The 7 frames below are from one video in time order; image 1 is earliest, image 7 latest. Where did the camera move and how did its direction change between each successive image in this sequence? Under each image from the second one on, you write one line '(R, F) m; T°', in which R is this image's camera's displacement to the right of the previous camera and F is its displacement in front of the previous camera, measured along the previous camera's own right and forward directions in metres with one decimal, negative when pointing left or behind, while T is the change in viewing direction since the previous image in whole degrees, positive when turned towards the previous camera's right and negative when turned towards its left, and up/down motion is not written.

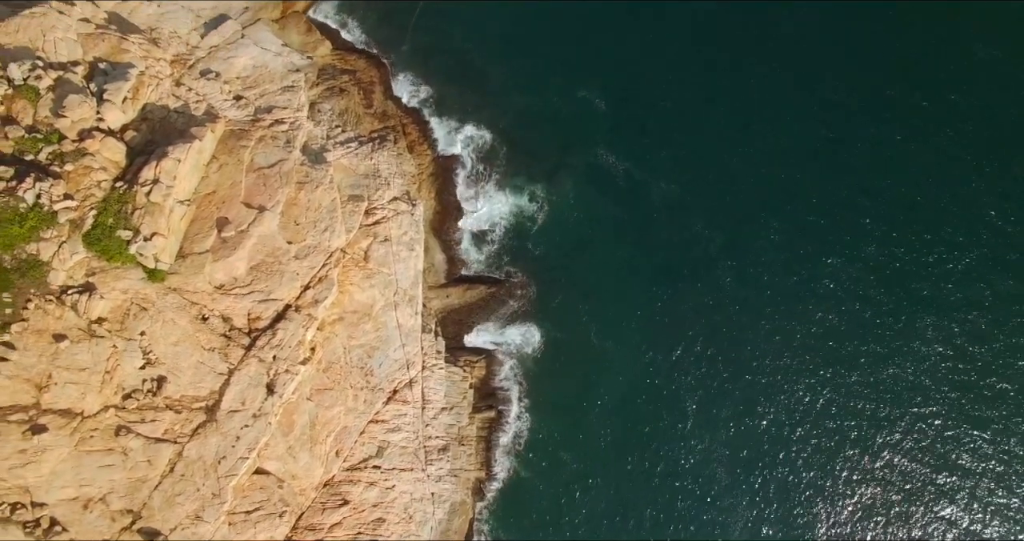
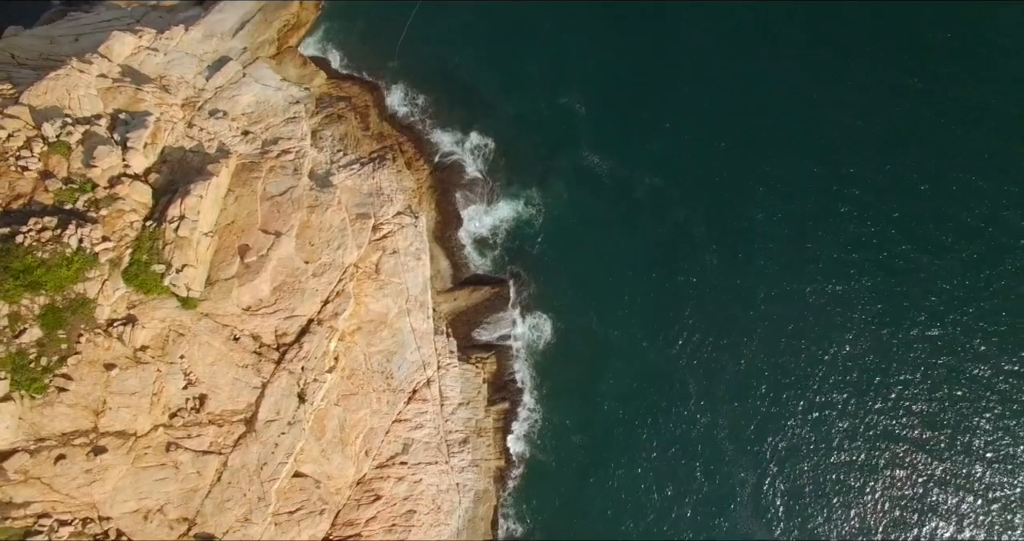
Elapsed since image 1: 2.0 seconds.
(0.0, -2.9) m; 0°
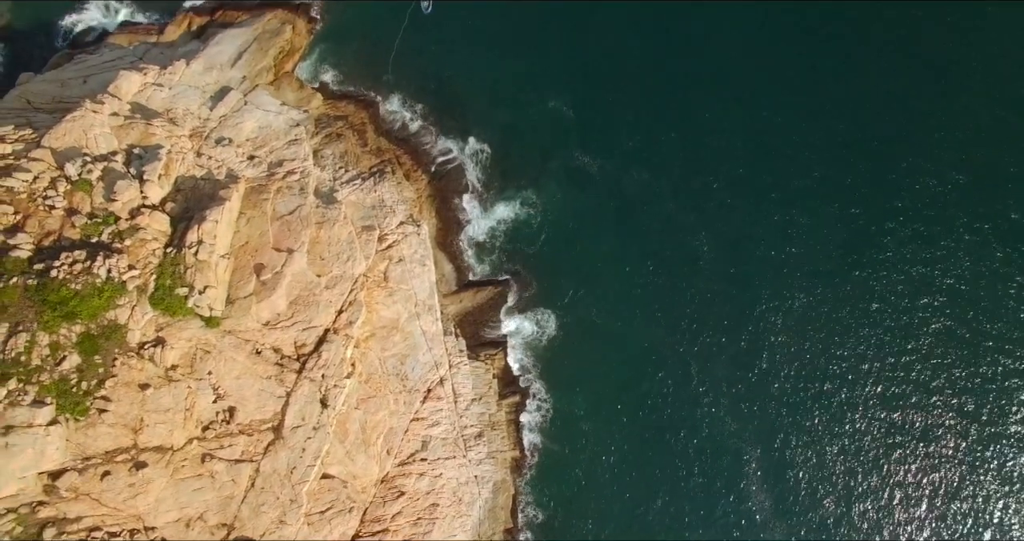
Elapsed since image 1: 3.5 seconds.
(-0.1, -2.1) m; 0°
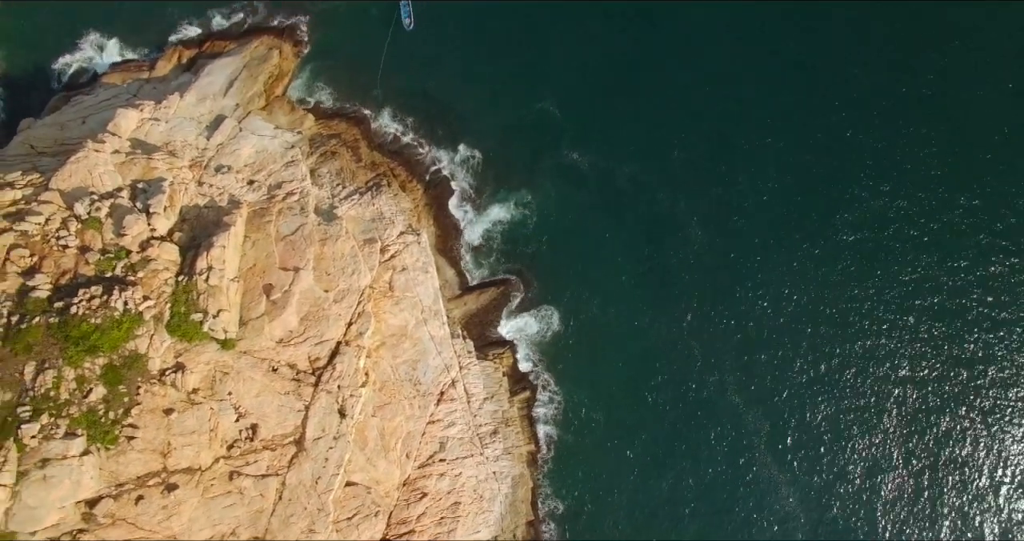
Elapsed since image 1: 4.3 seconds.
(0.0, -1.2) m; 0°
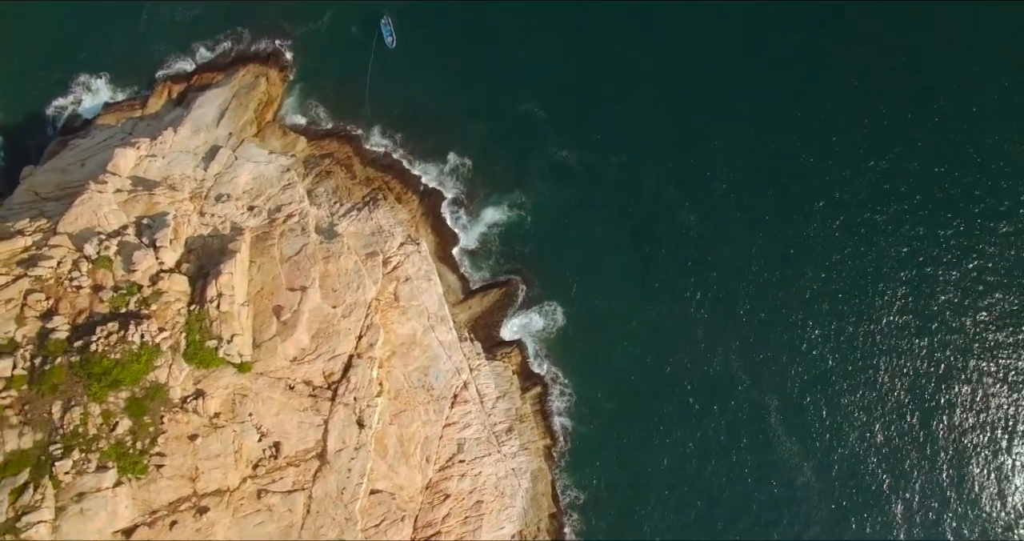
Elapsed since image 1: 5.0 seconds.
(0.0, -1.1) m; 0°
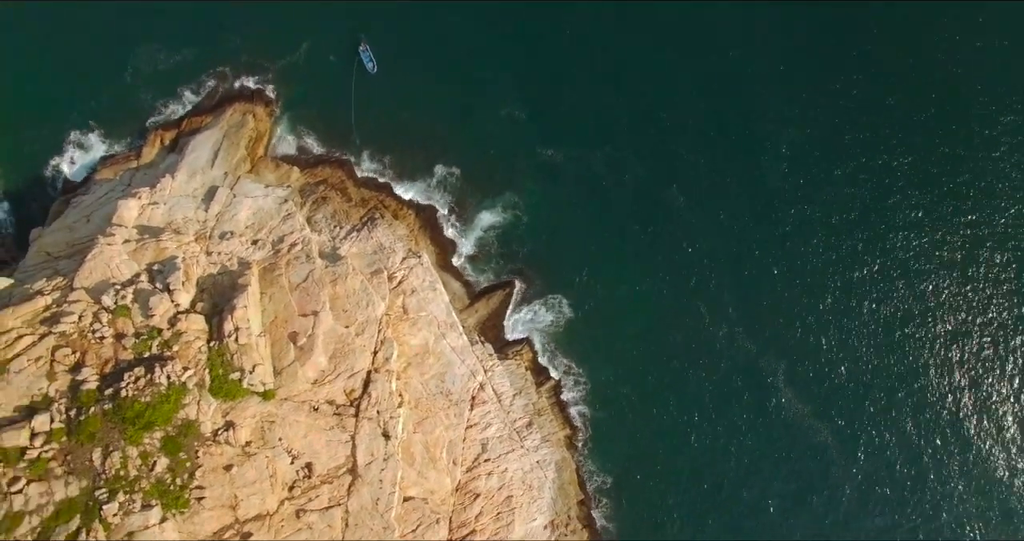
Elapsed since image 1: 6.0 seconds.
(0.0, -1.4) m; 0°
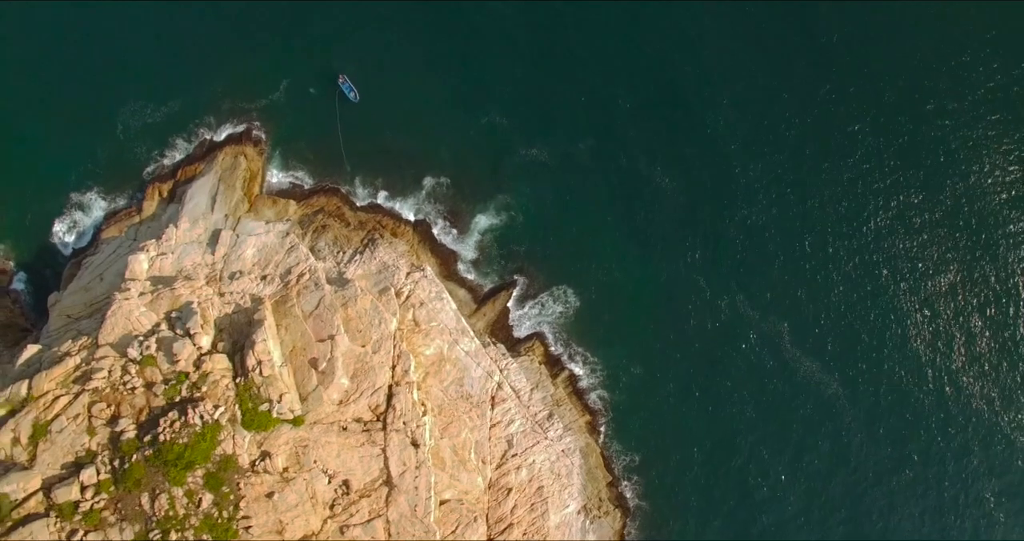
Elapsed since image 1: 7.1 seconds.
(0.0, -1.6) m; 0°
